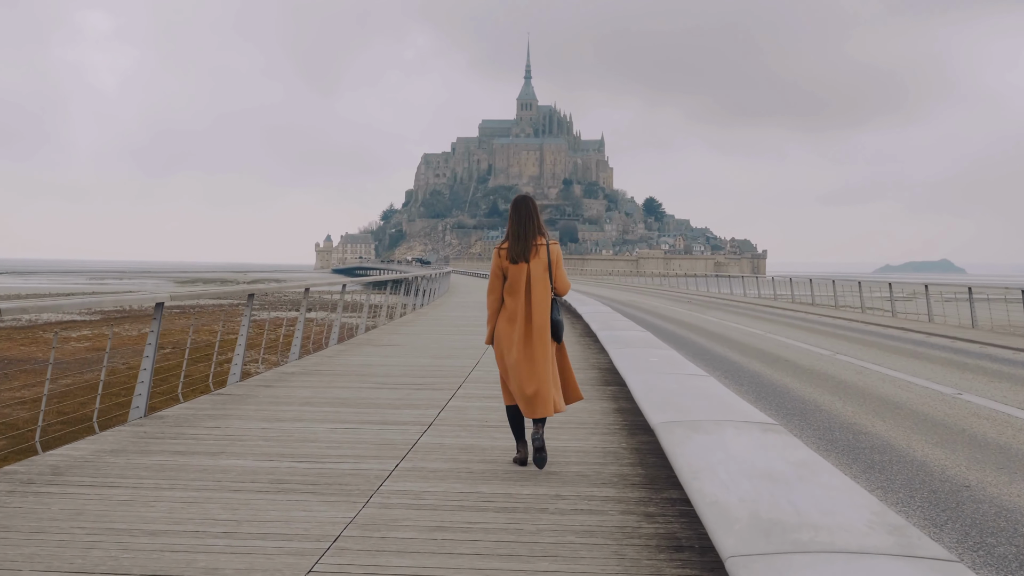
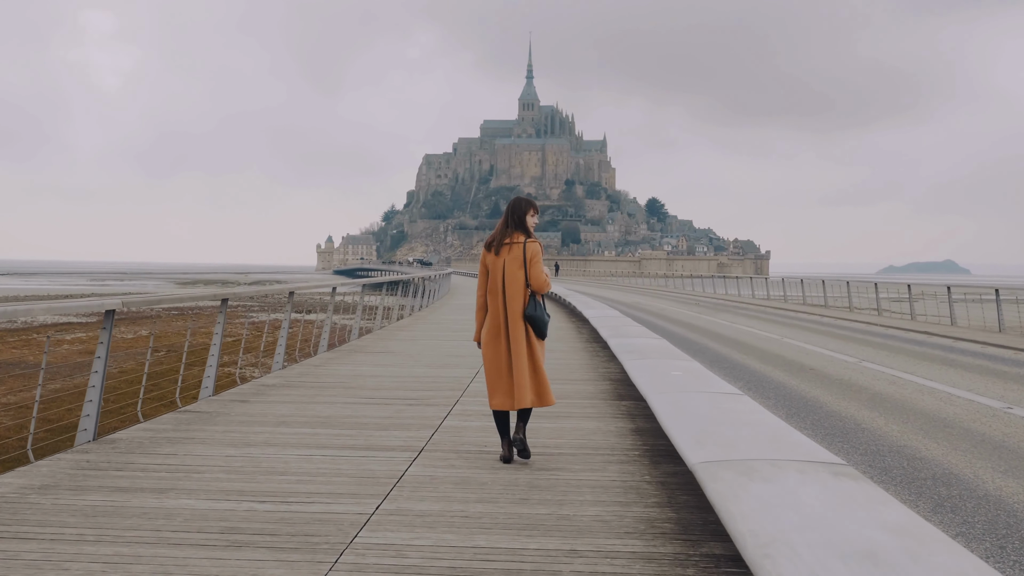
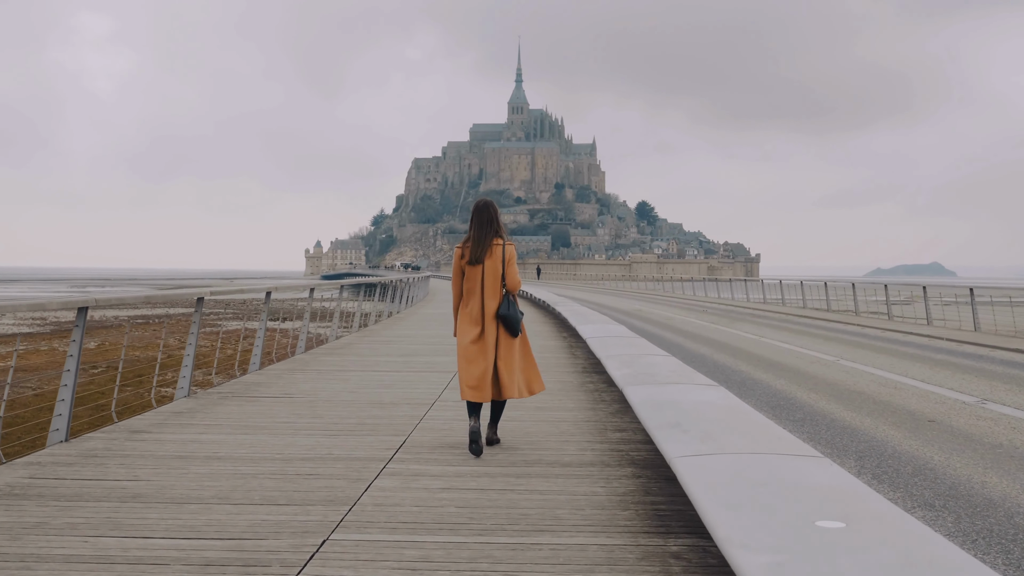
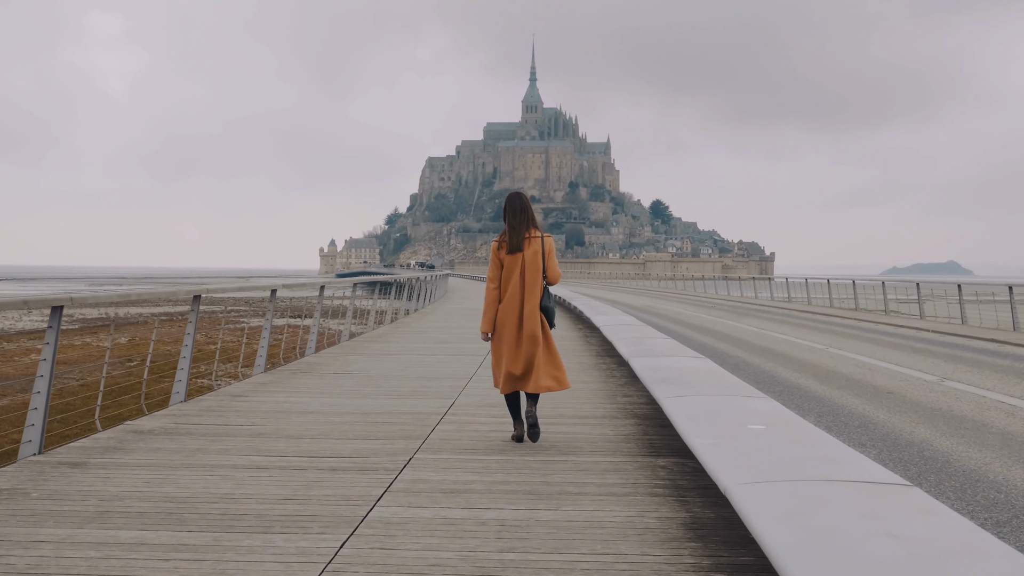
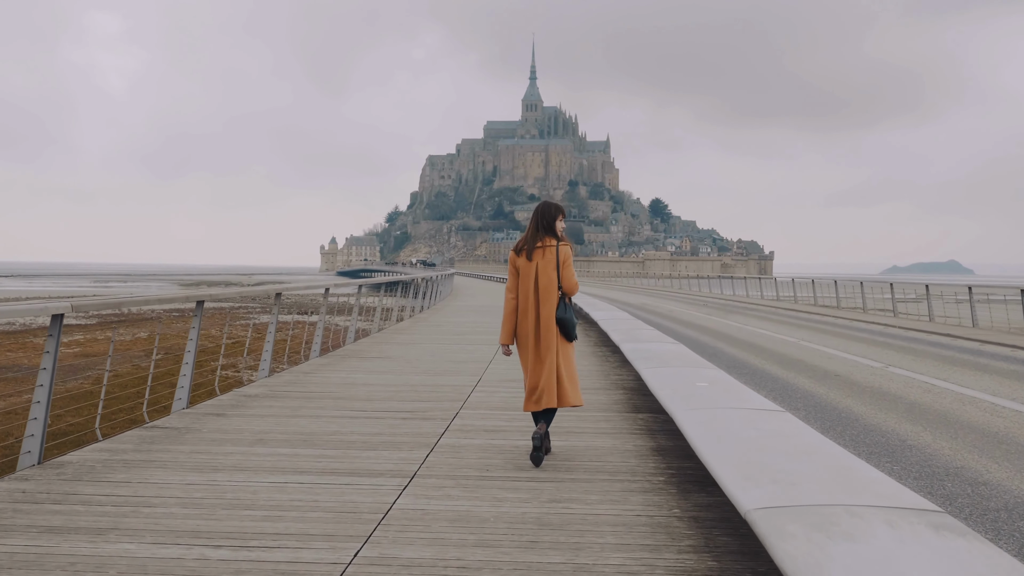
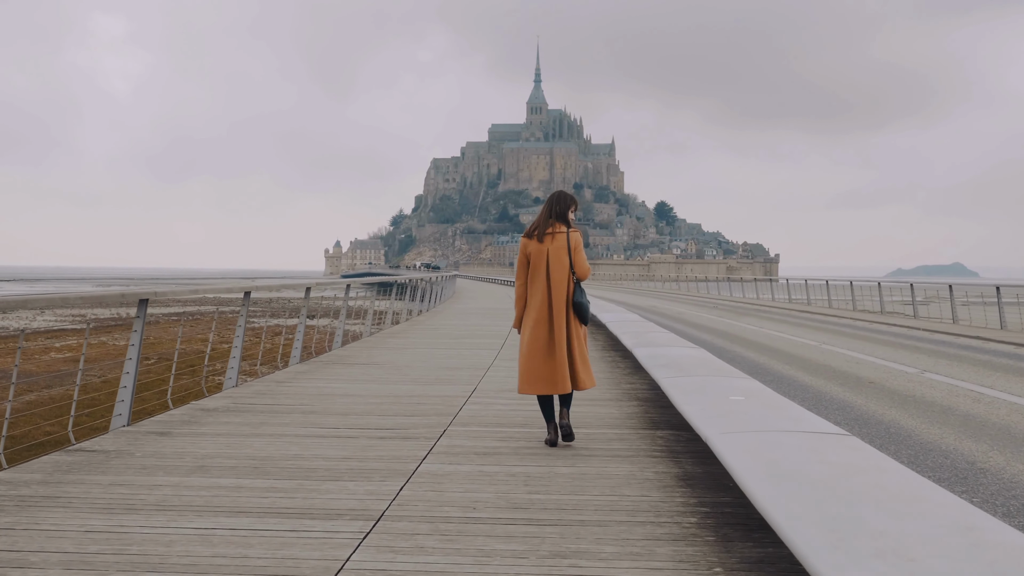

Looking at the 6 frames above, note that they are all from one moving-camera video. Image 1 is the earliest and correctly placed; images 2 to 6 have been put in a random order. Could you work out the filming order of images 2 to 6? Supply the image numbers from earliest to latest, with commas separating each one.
2, 5, 6, 4, 3
